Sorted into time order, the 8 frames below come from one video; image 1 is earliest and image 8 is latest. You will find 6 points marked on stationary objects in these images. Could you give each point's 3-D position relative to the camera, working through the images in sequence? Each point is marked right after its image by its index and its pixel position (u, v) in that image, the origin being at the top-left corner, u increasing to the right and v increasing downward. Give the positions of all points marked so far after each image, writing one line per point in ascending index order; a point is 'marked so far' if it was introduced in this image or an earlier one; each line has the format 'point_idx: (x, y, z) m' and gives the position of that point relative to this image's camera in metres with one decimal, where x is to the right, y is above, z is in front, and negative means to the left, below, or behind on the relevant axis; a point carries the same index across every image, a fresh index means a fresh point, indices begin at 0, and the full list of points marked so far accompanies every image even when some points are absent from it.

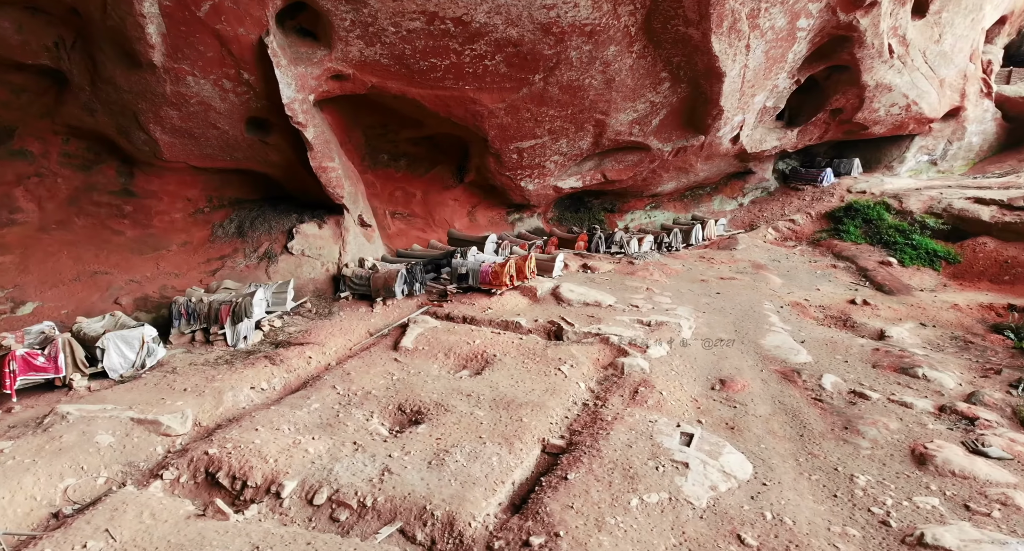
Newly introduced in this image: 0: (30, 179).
0: (-6.3, +1.3, +7.2) m
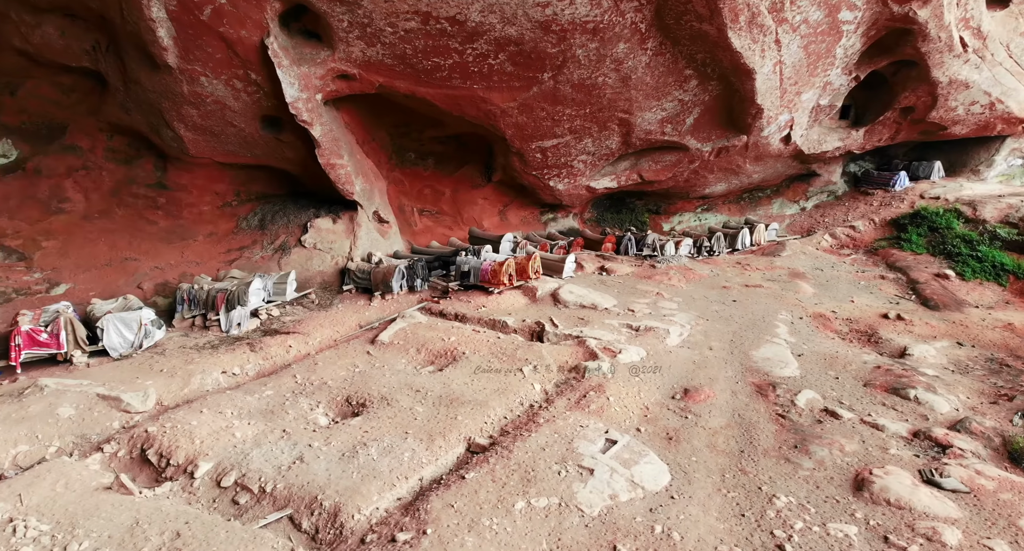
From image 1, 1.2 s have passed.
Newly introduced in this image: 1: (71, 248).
0: (-6.2, +1.6, +7.8) m
1: (-6.2, +0.4, +7.5) m
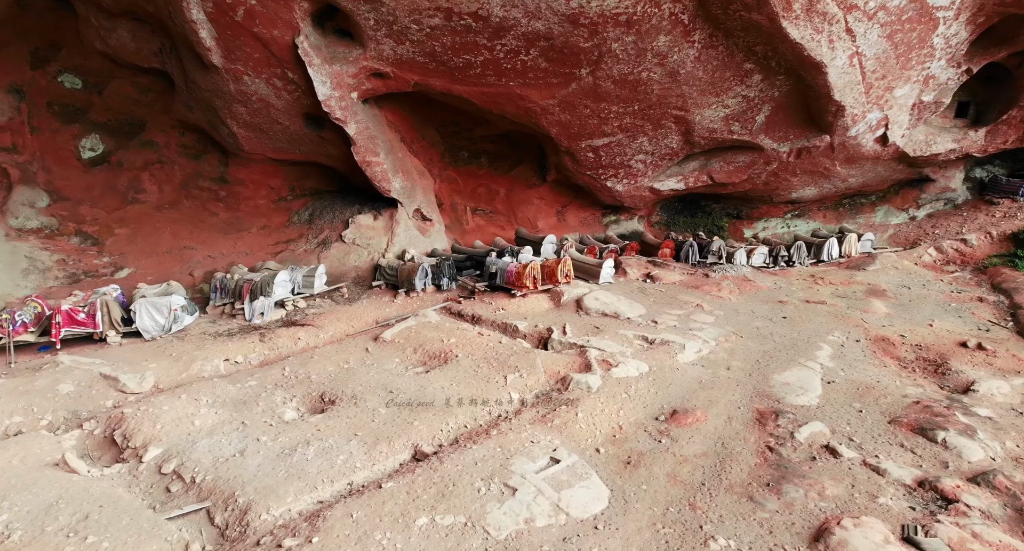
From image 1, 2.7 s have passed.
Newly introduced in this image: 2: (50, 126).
0: (-5.6, +1.8, +8.5) m
1: (-5.7, +0.6, +8.2) m
2: (-6.7, +2.3, +7.9) m
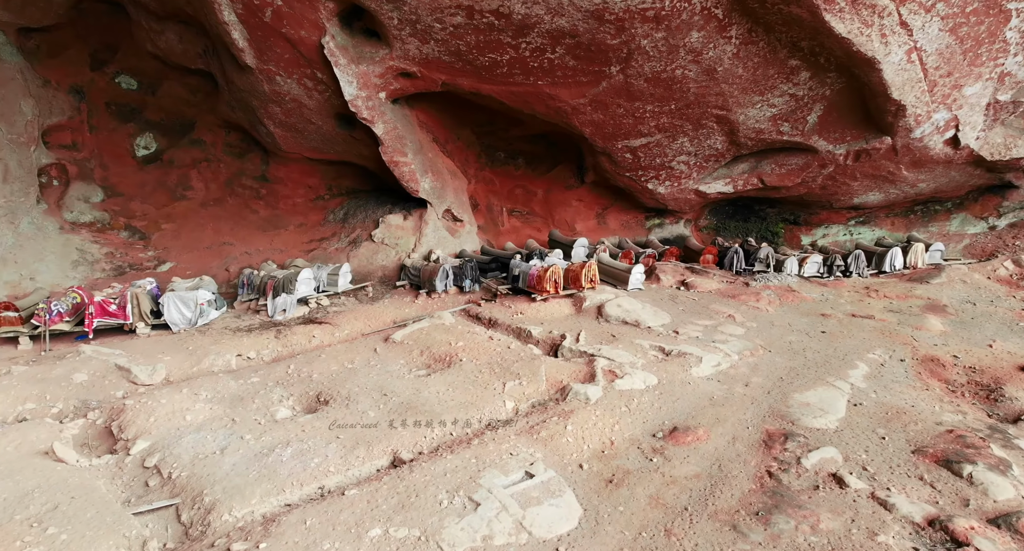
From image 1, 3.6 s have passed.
0: (-5.1, +1.9, +8.9) m
1: (-5.3, +0.7, +8.6) m
2: (-6.2, +2.4, +8.4) m
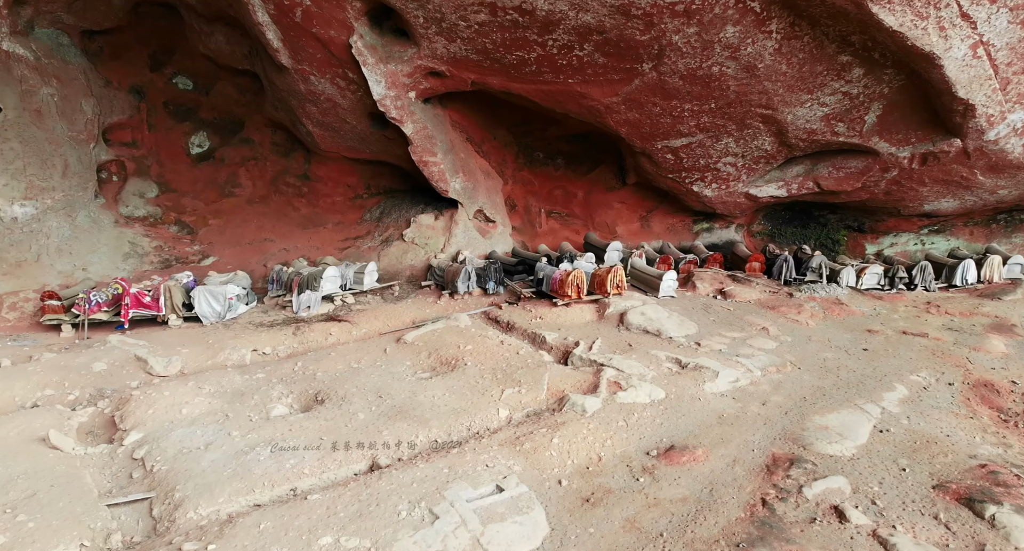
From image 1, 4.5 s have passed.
0: (-4.6, +2.0, +9.2) m
1: (-4.8, +0.8, +8.9) m
2: (-5.7, +2.5, +8.8) m
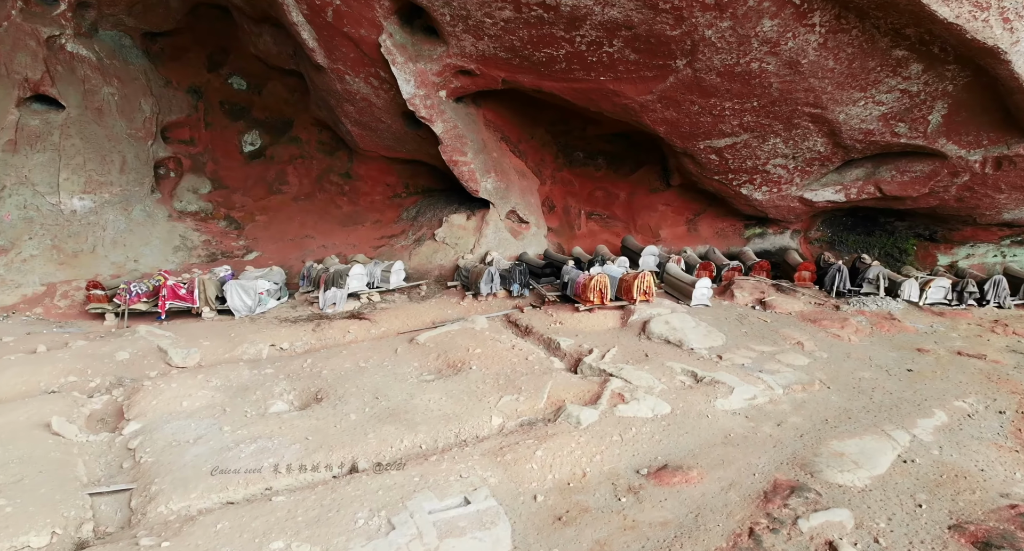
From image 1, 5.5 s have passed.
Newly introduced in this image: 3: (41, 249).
0: (-4.0, +2.1, +9.5) m
1: (-4.2, +0.9, +9.2) m
2: (-5.1, +2.6, +9.2) m
3: (-6.2, +0.4, +7.1) m
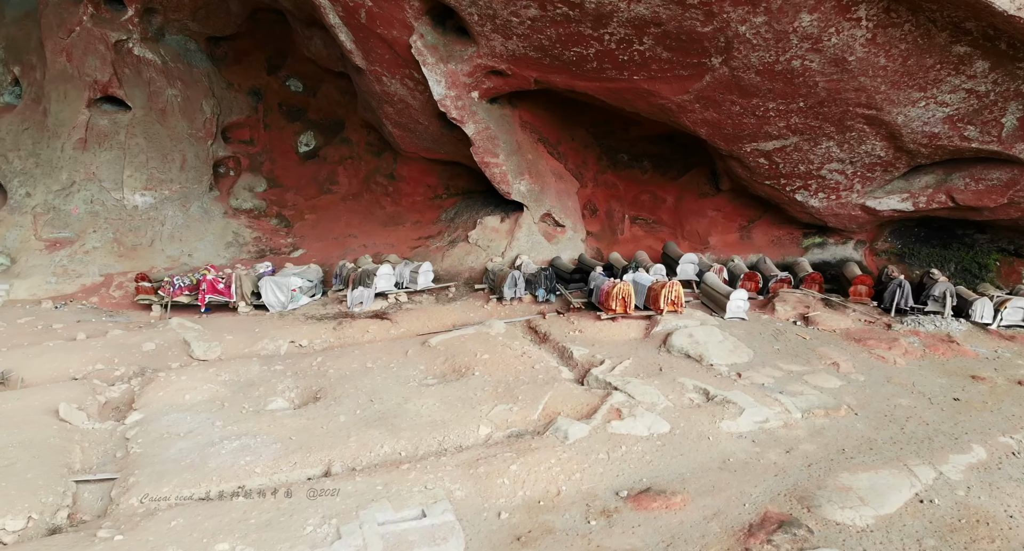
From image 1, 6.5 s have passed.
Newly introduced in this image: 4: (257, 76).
0: (-3.3, +2.1, +9.9) m
1: (-3.6, +1.0, +9.6) m
2: (-4.4, +2.7, +9.7) m
3: (-5.8, +0.5, +7.6) m
4: (-4.6, +3.4, +9.3) m
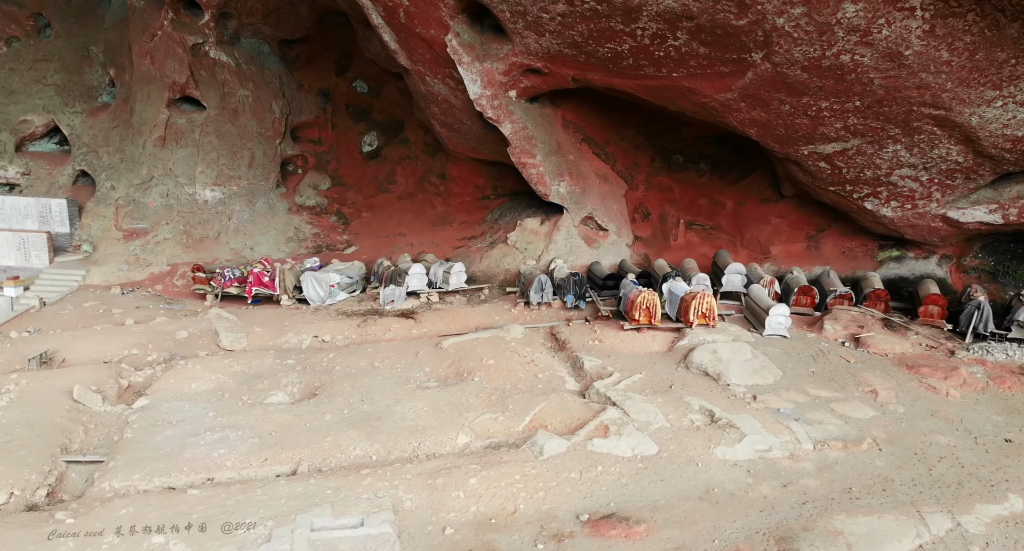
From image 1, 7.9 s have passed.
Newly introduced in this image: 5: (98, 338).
0: (-2.4, +2.2, +10.2) m
1: (-2.8, +1.0, +9.9) m
2: (-3.5, +2.8, +10.1) m
3: (-5.3, +0.6, +8.3) m
4: (-3.7, +3.5, +9.8) m
5: (-3.5, -0.5, +4.5) m
